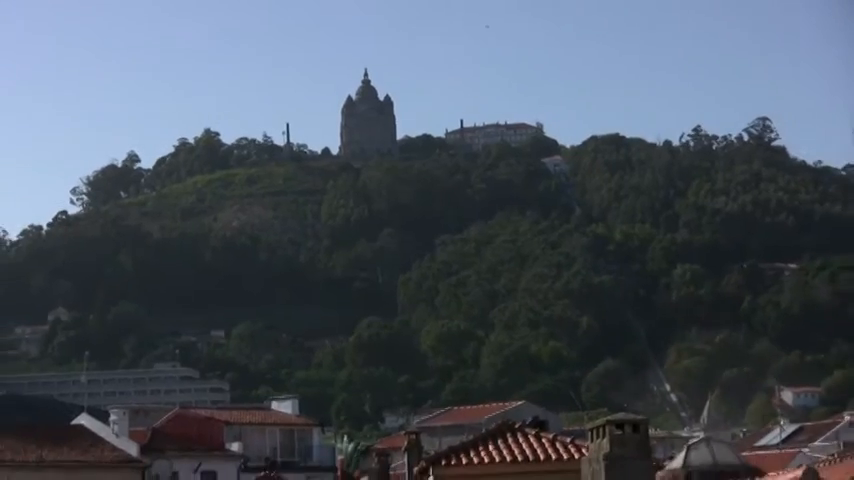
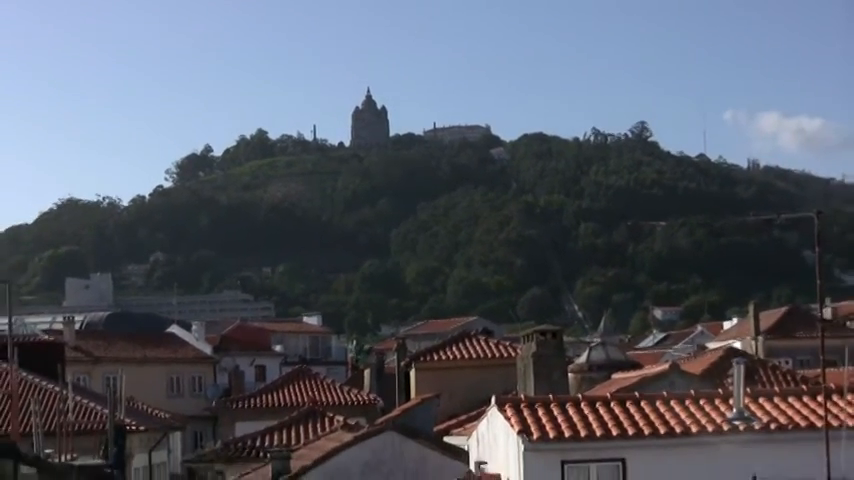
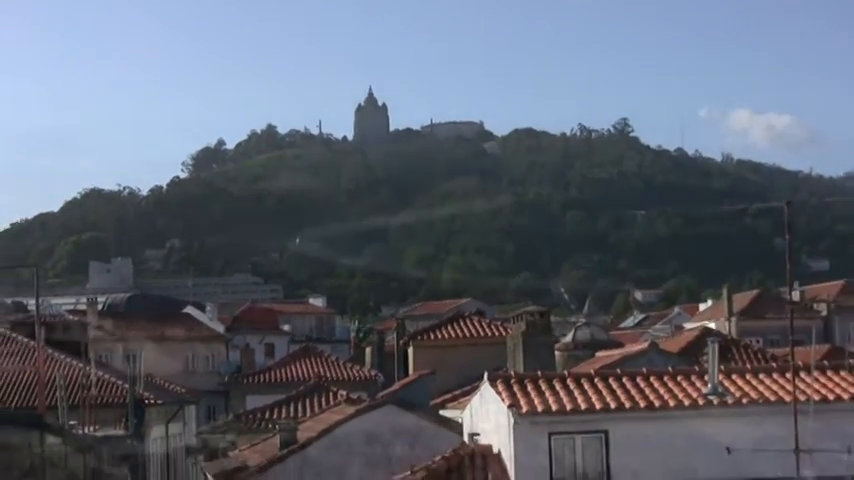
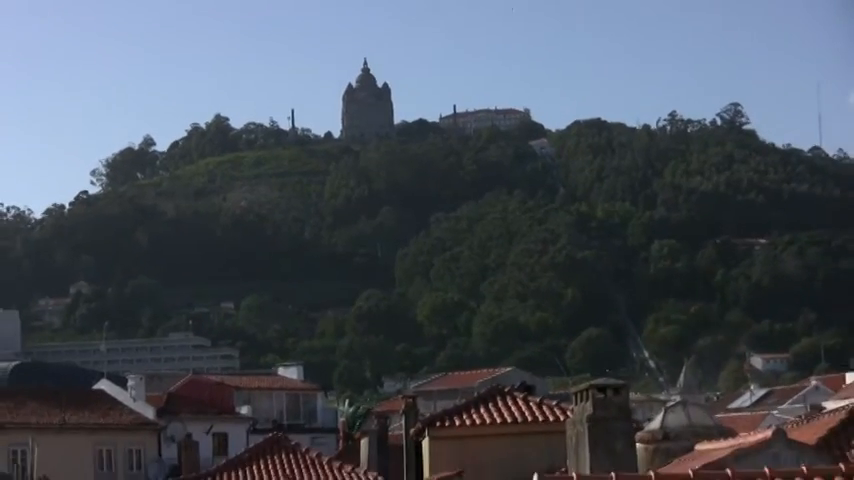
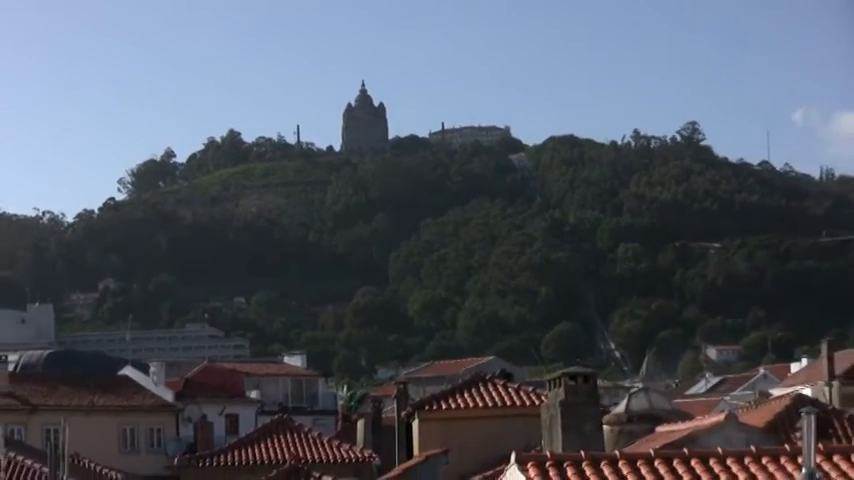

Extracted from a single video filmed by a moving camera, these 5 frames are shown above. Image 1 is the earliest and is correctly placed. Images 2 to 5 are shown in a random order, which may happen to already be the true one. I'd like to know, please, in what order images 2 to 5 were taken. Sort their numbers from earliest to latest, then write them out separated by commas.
4, 5, 2, 3
